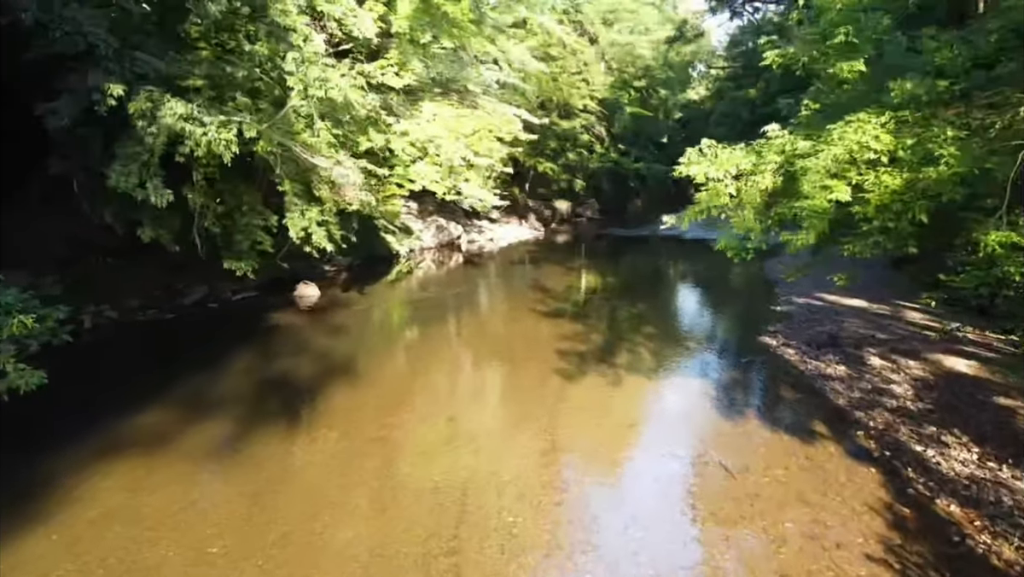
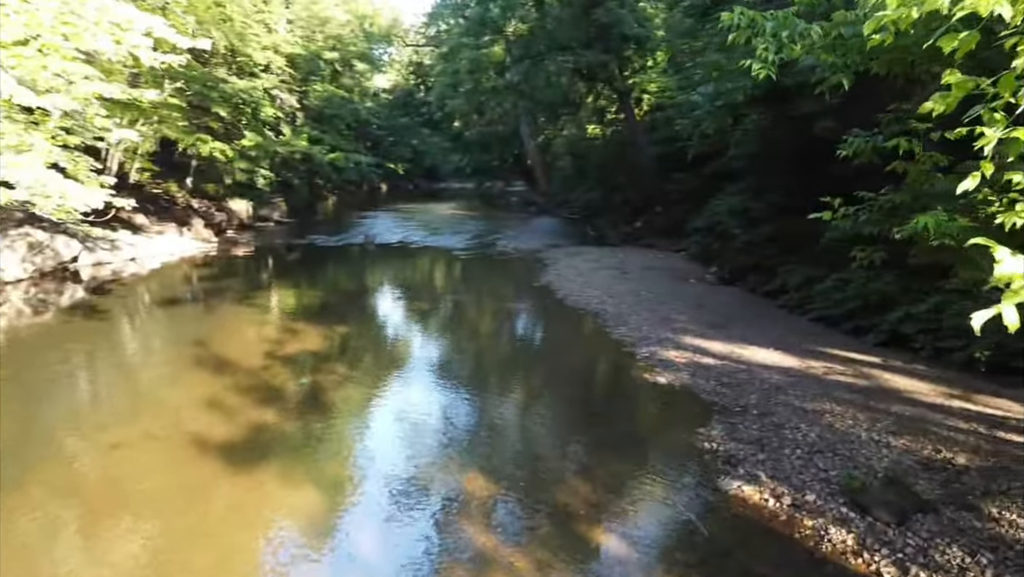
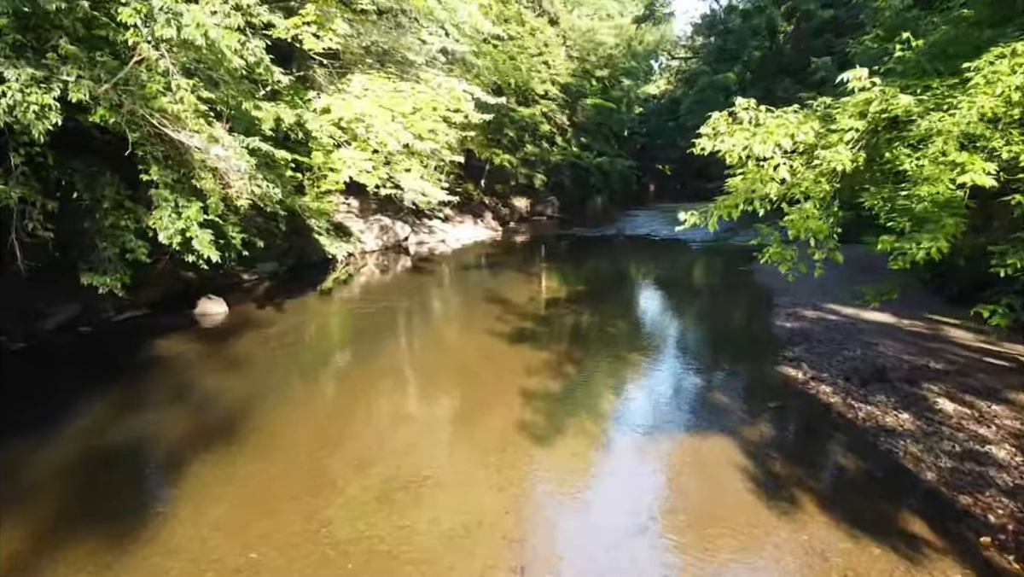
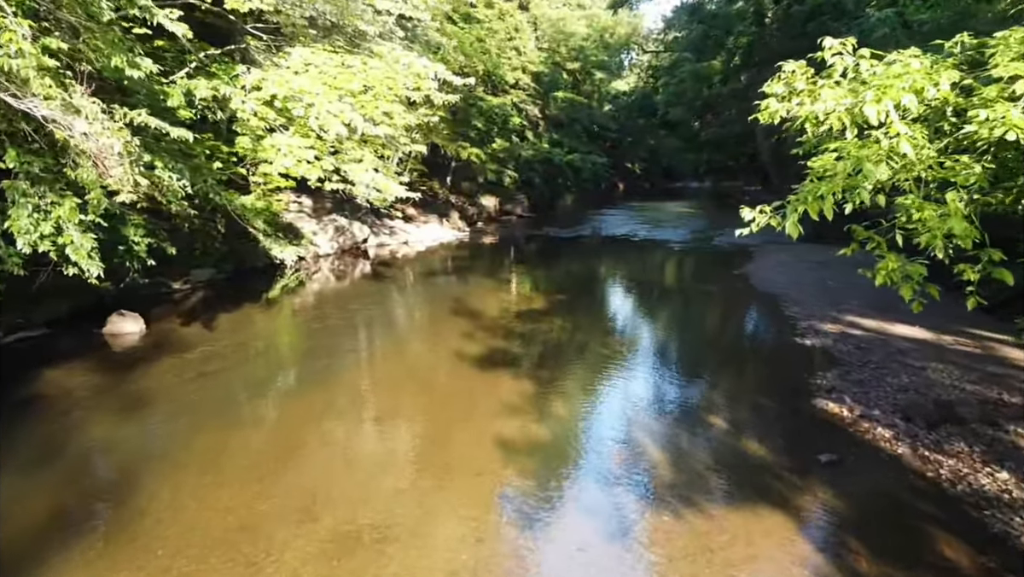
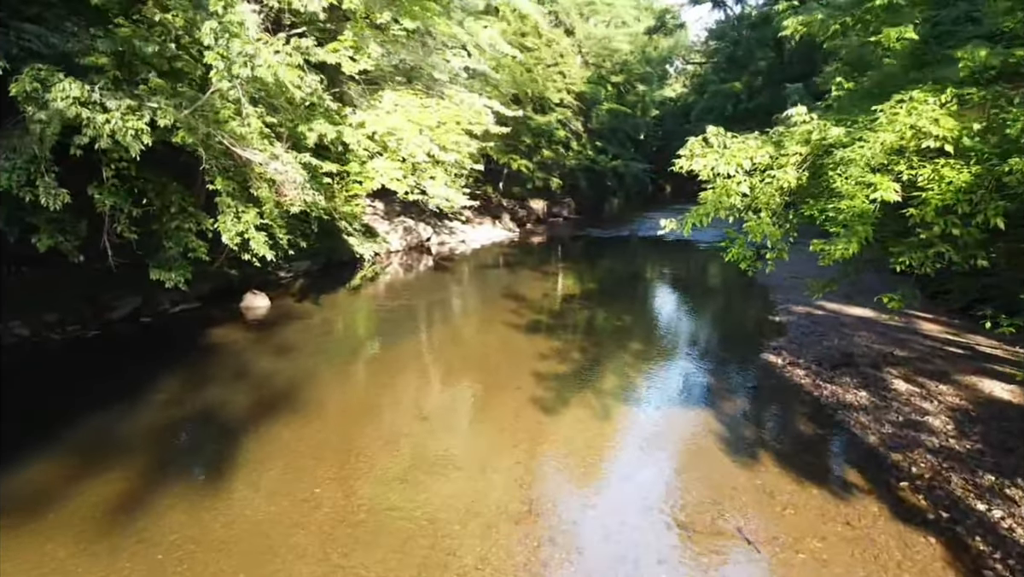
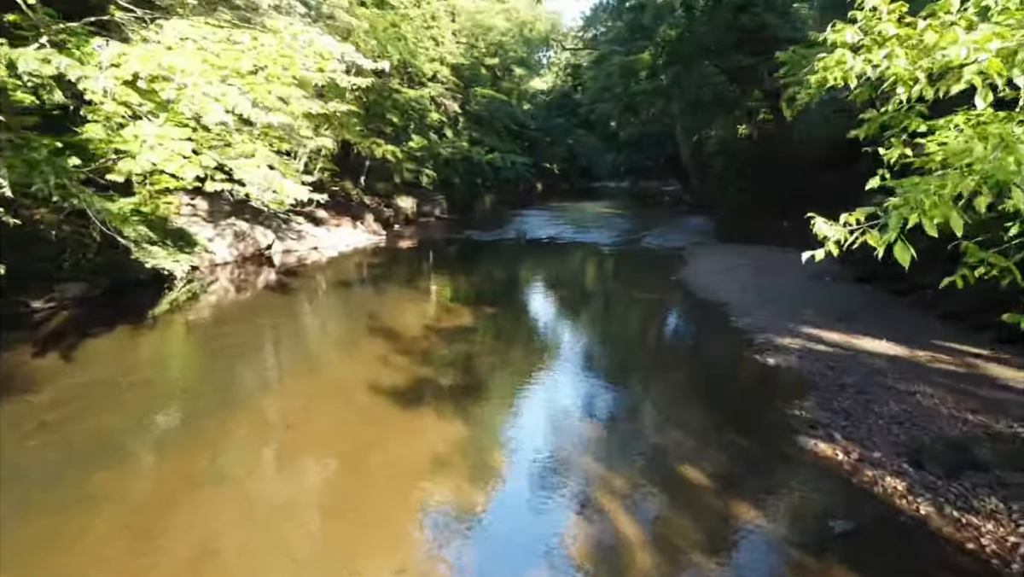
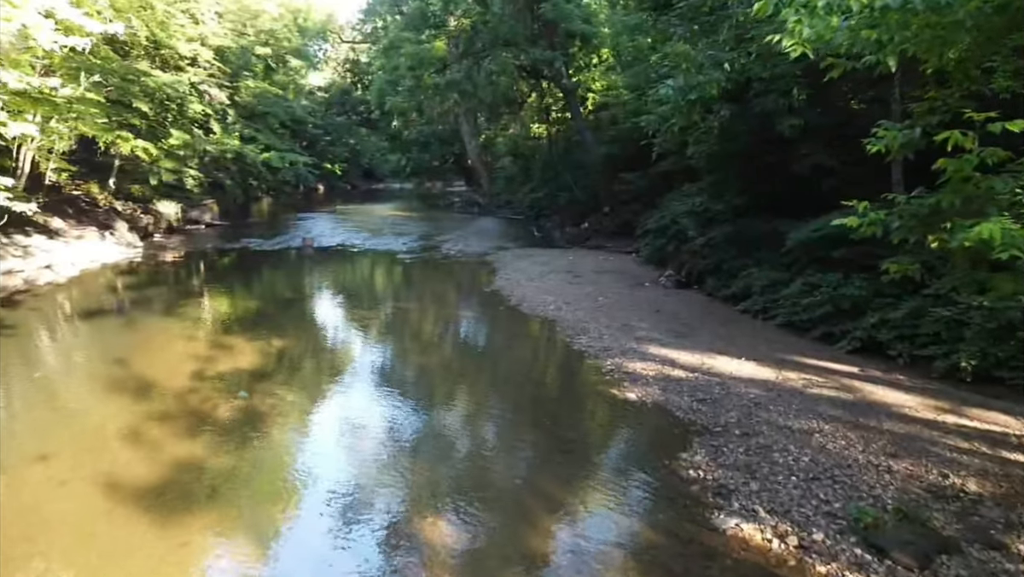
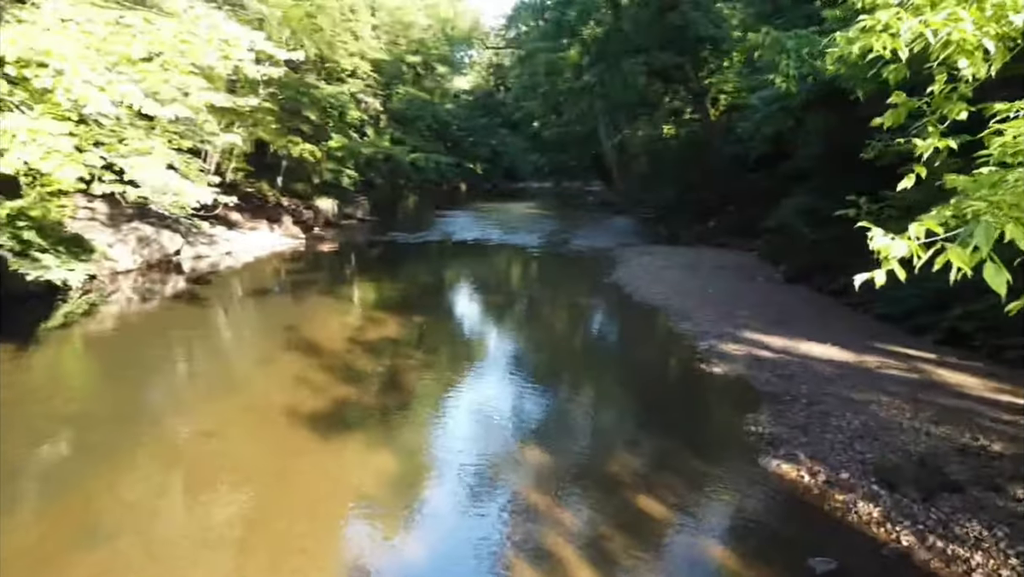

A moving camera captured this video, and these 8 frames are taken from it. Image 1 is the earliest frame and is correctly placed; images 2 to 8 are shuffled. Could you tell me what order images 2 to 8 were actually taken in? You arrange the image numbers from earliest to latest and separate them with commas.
5, 3, 4, 6, 8, 2, 7
